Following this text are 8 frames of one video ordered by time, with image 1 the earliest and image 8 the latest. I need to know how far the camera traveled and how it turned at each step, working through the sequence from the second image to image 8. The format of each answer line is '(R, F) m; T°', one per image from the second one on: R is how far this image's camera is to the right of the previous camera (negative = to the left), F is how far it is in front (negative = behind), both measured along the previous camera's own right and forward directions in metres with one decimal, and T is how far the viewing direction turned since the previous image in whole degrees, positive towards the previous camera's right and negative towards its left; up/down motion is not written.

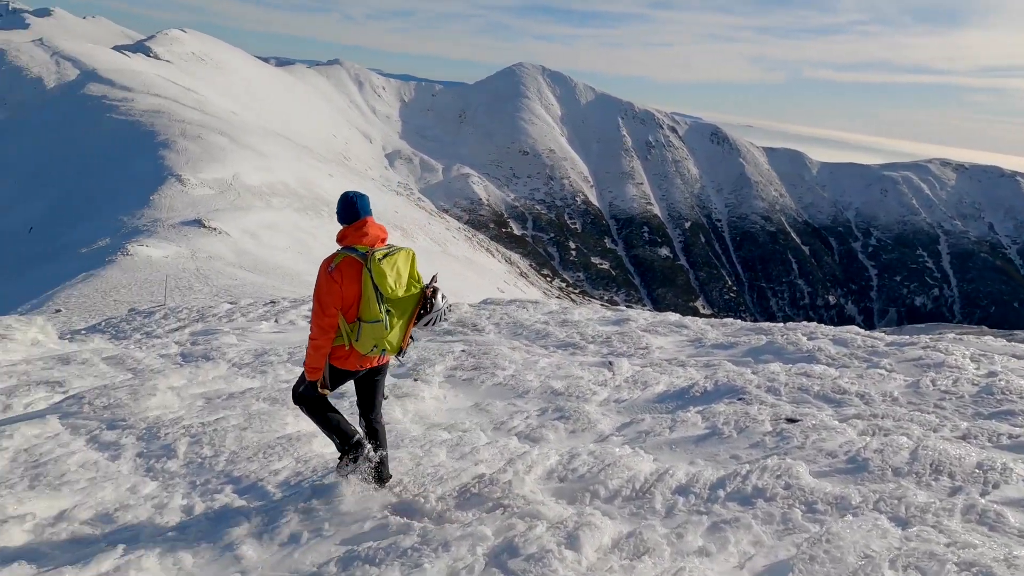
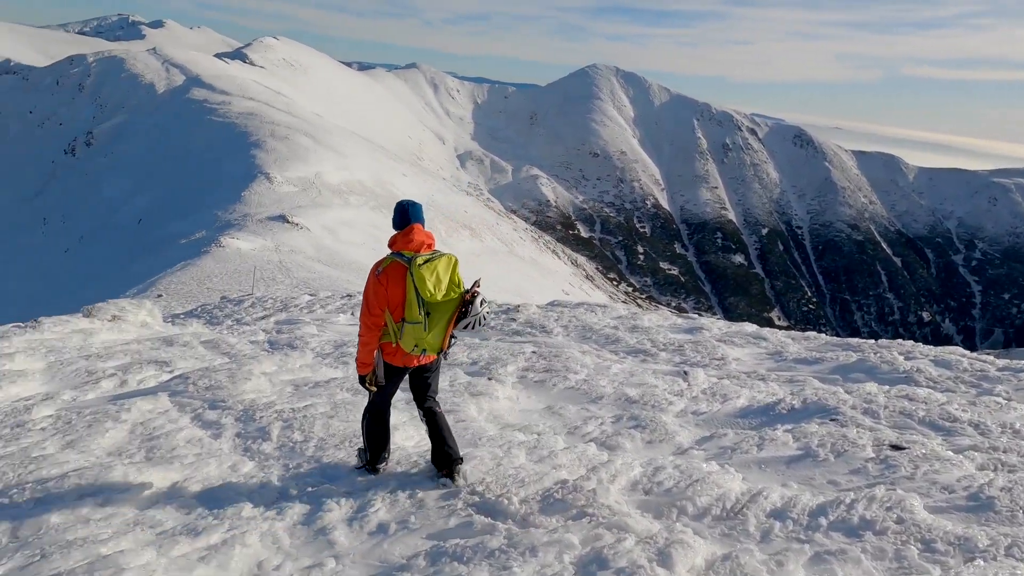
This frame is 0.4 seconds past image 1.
(-0.1, 0.0) m; -7°
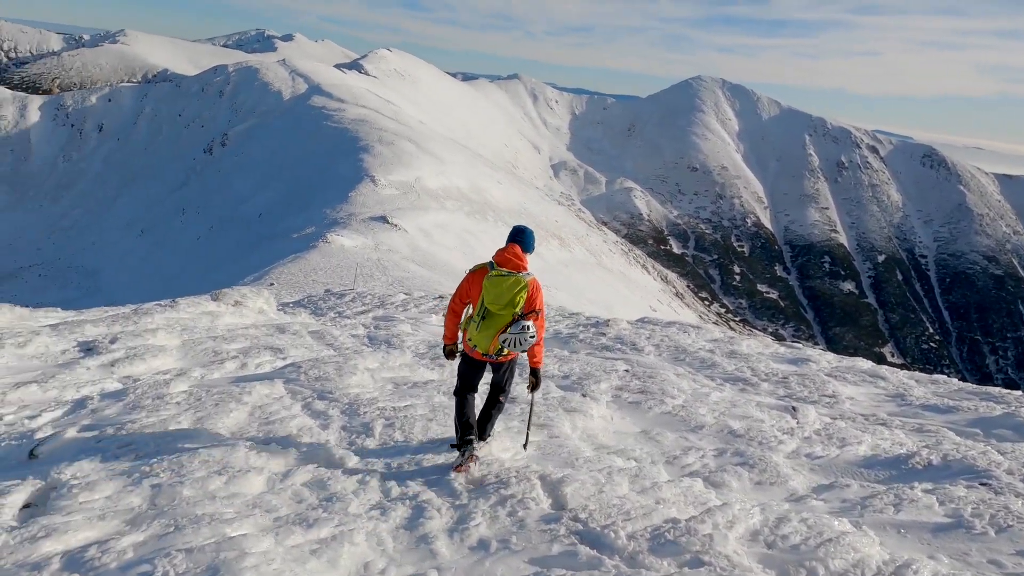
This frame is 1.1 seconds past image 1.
(-0.2, +0.1) m; -9°
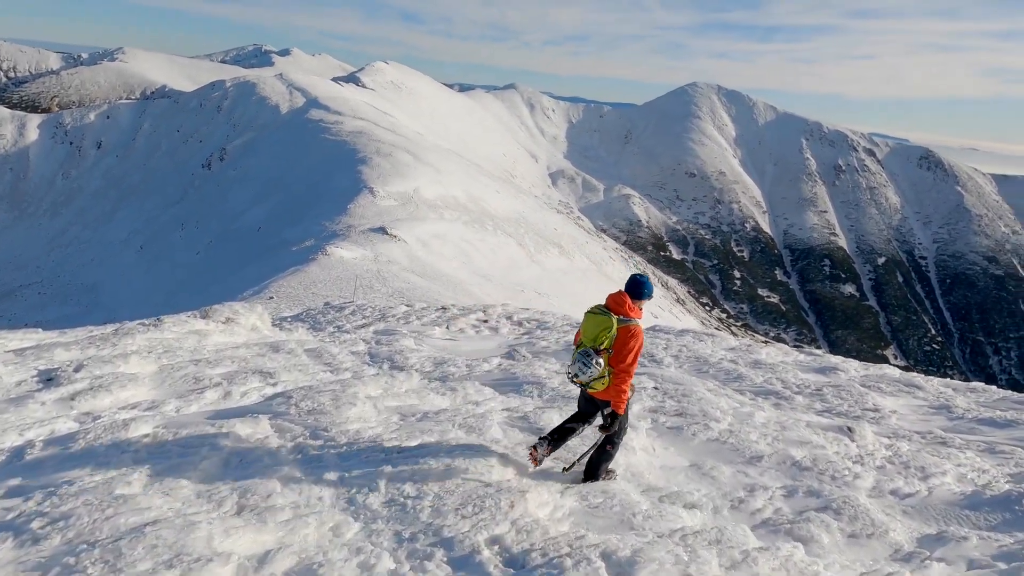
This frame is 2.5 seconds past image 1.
(-0.2, +0.9) m; 0°
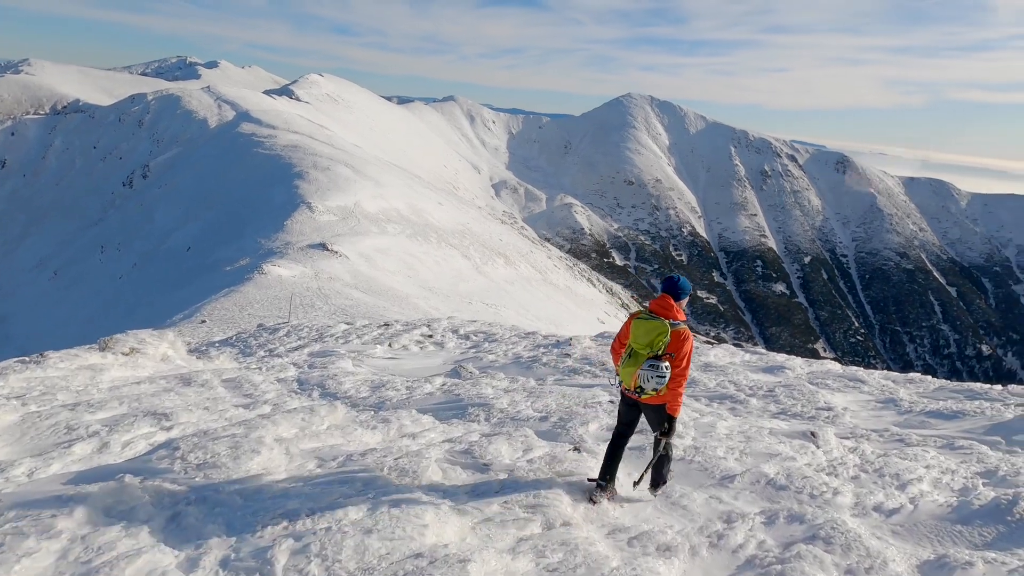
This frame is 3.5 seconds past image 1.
(+0.1, +0.7) m; +6°
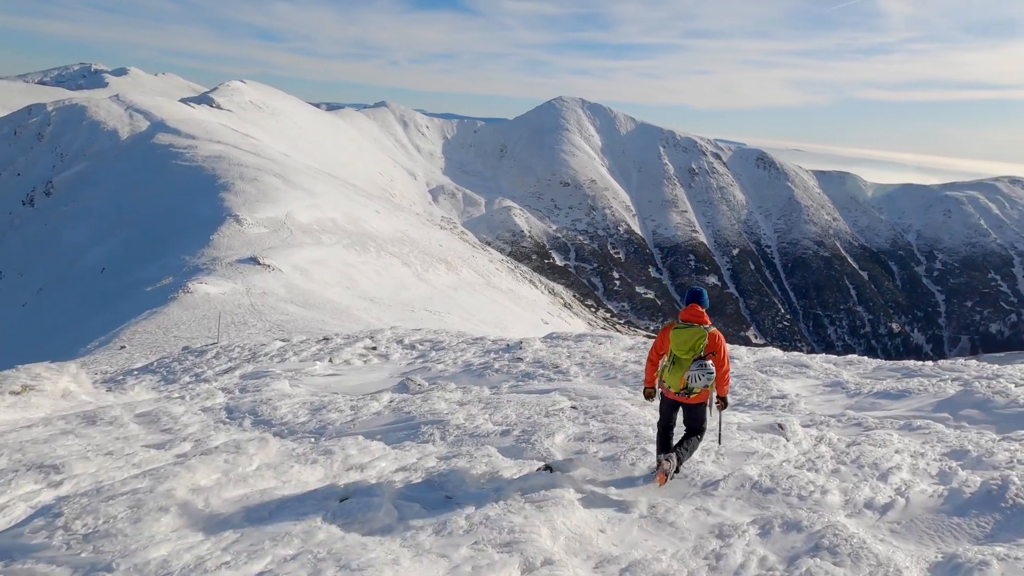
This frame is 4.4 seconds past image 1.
(-0.1, +0.5) m; +6°
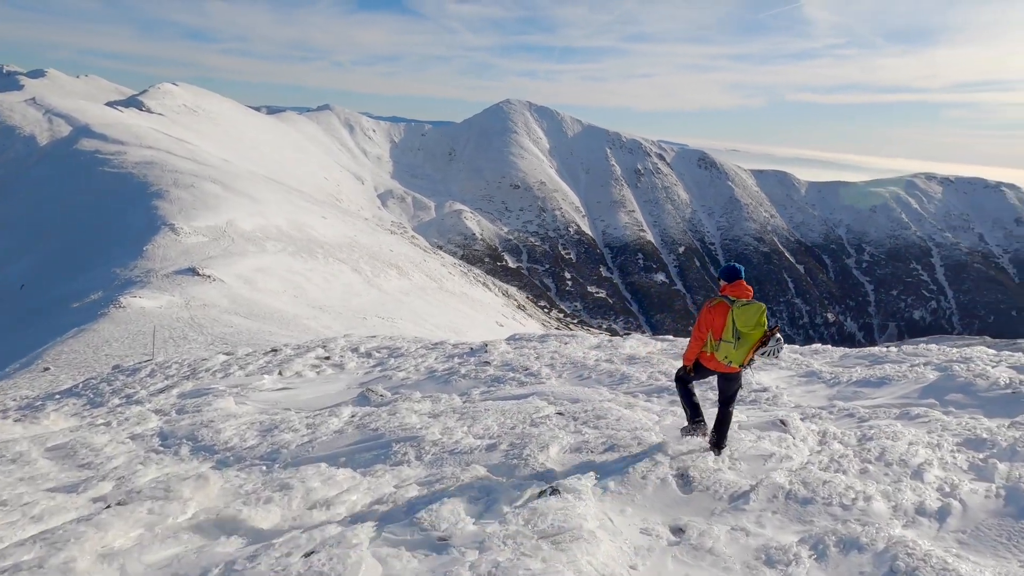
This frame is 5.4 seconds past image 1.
(-0.3, +0.7) m; +5°
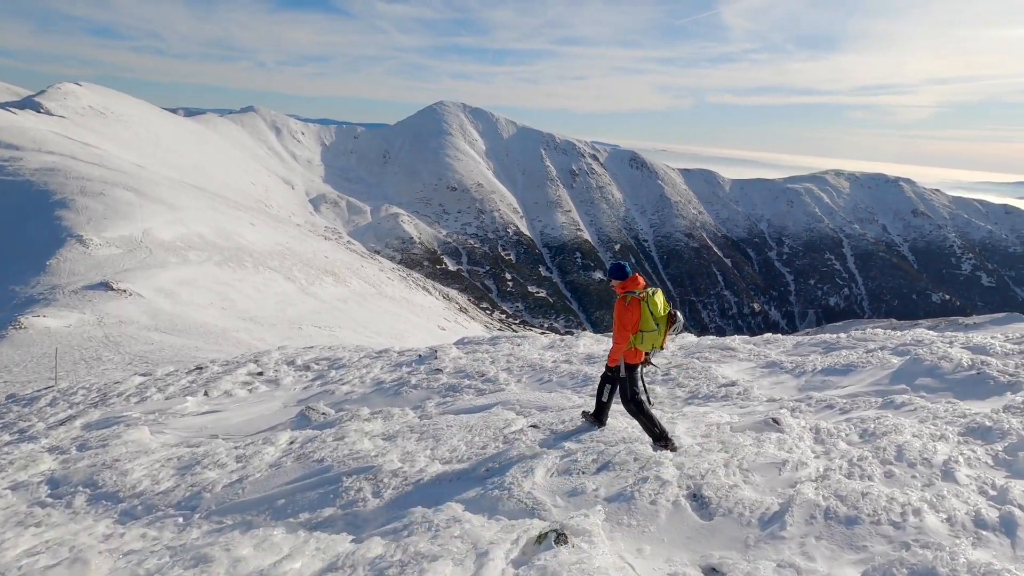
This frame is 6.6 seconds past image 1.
(-0.2, +0.8) m; +6°
